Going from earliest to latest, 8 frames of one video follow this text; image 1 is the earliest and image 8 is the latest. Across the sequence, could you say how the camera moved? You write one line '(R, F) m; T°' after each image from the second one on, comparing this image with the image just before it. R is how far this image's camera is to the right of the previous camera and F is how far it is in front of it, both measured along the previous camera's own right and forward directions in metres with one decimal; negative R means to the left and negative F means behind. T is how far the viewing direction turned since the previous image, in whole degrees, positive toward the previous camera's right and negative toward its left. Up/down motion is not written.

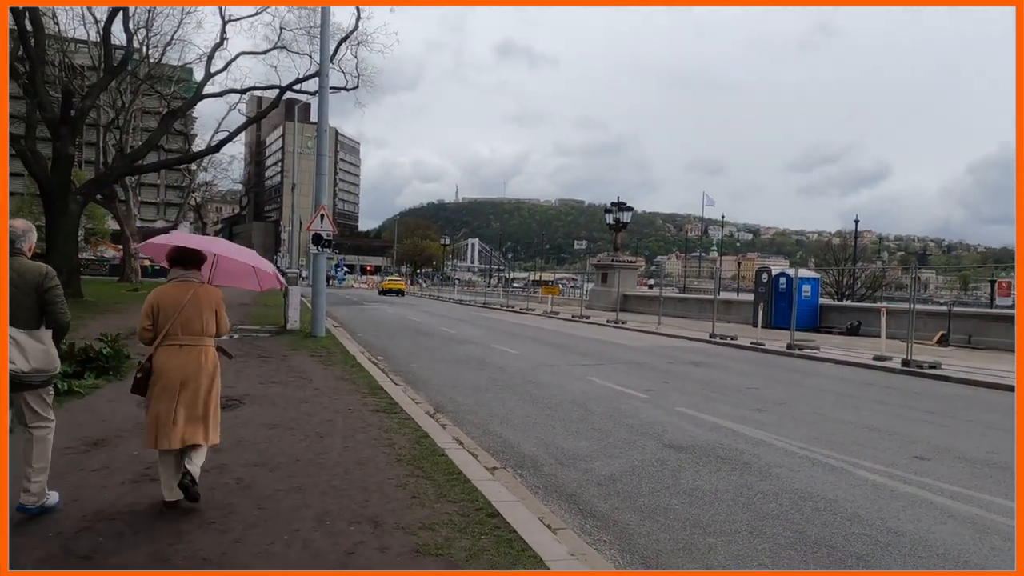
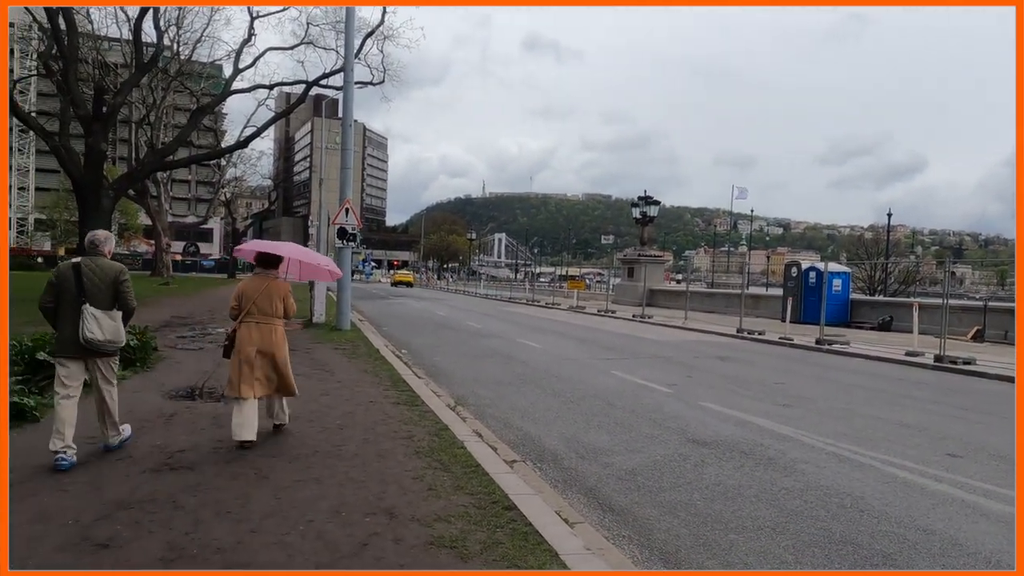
(+0.1, +0.1) m; -2°
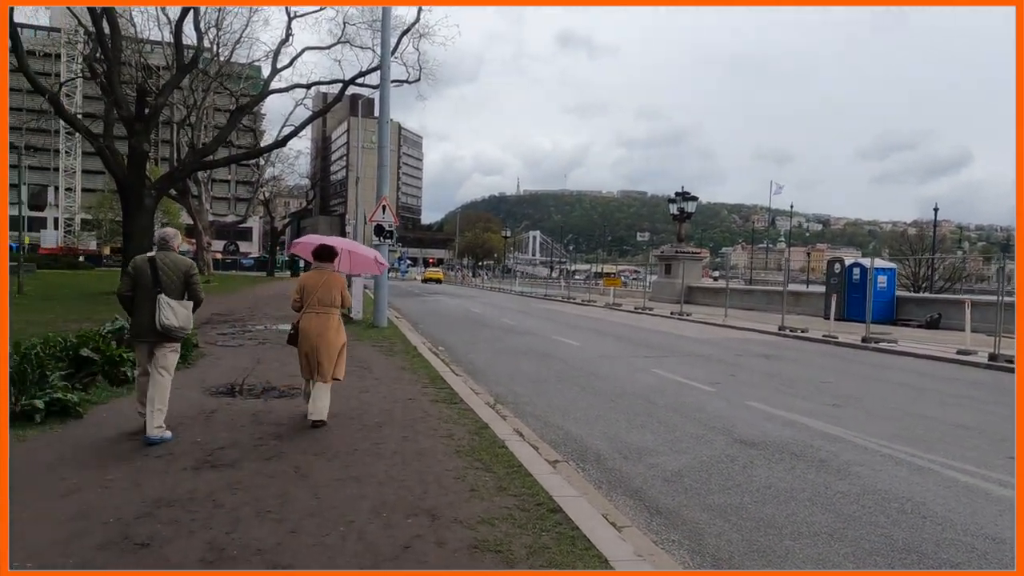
(-0.1, +0.2) m; -3°
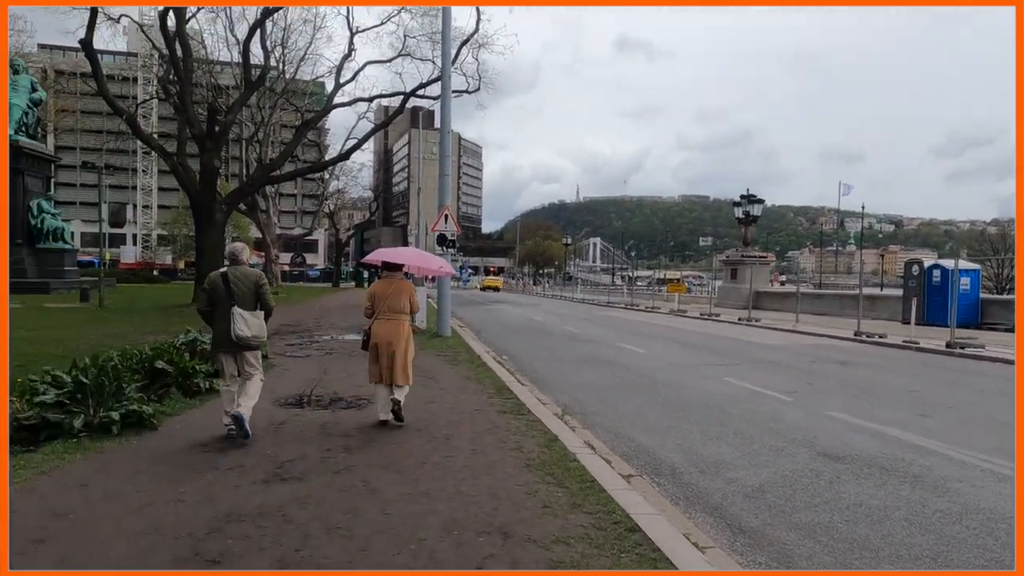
(-0.1, +0.2) m; -5°
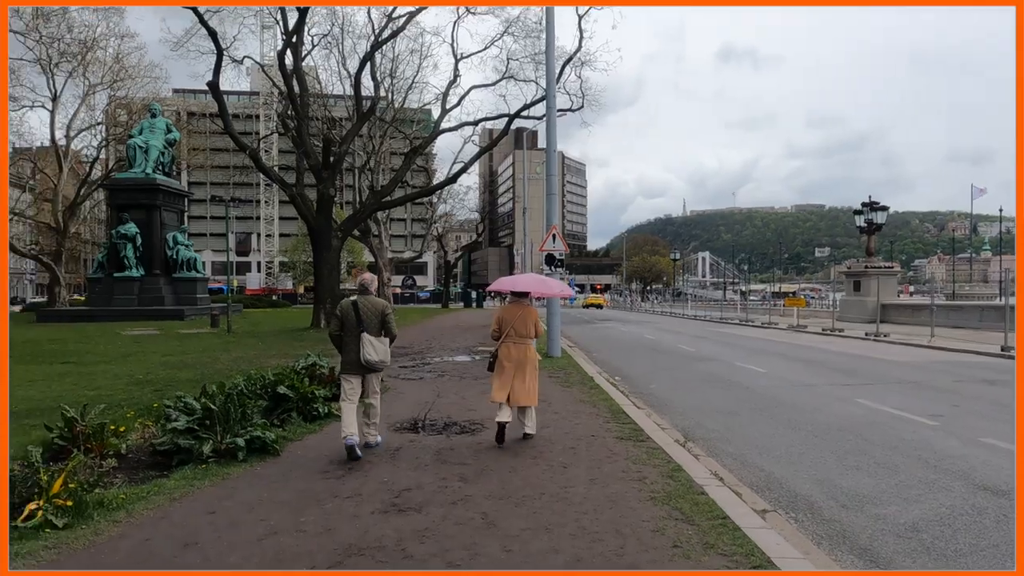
(-0.1, +0.2) m; -8°
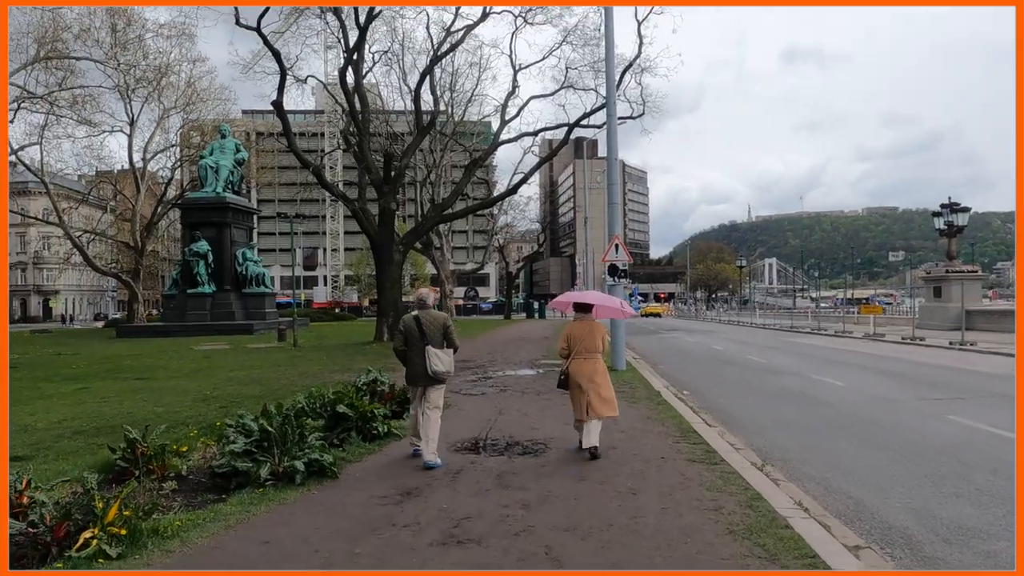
(0.0, +0.3) m; -5°
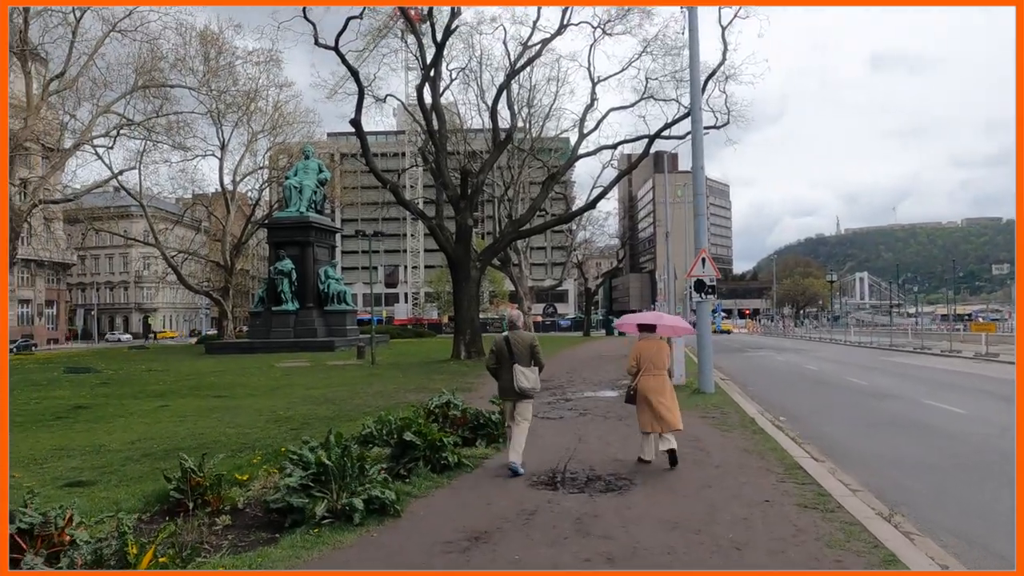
(0.0, +0.7) m; -6°
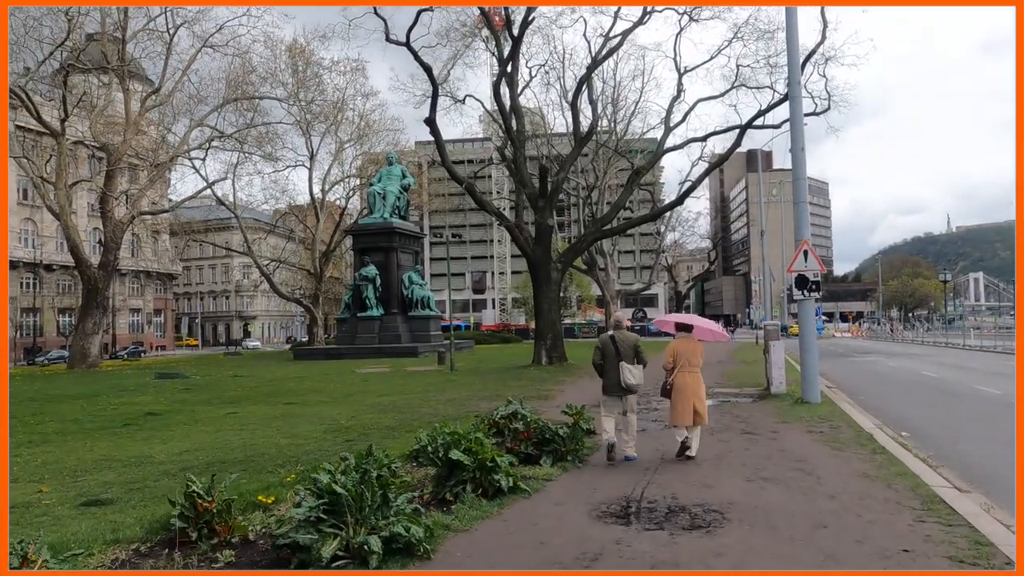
(+0.2, +1.3) m; -7°
